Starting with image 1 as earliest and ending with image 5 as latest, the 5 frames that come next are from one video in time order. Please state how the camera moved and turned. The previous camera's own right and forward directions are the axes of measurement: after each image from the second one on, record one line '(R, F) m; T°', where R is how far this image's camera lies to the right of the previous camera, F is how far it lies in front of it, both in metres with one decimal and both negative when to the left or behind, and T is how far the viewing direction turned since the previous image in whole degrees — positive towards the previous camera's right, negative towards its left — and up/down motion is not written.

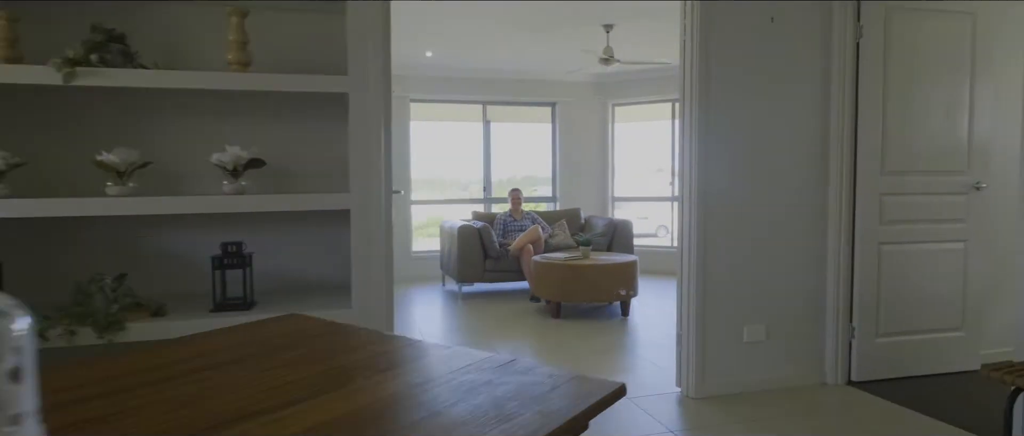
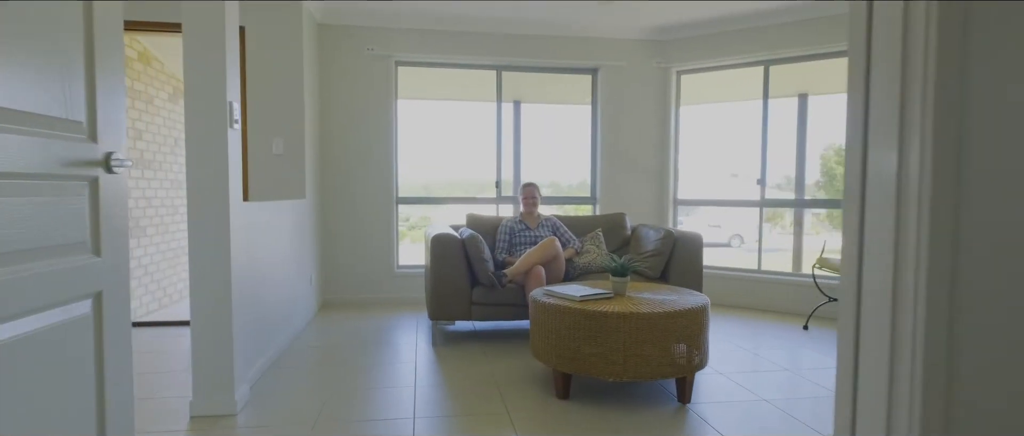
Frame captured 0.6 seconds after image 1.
(+0.4, +1.7) m; -7°
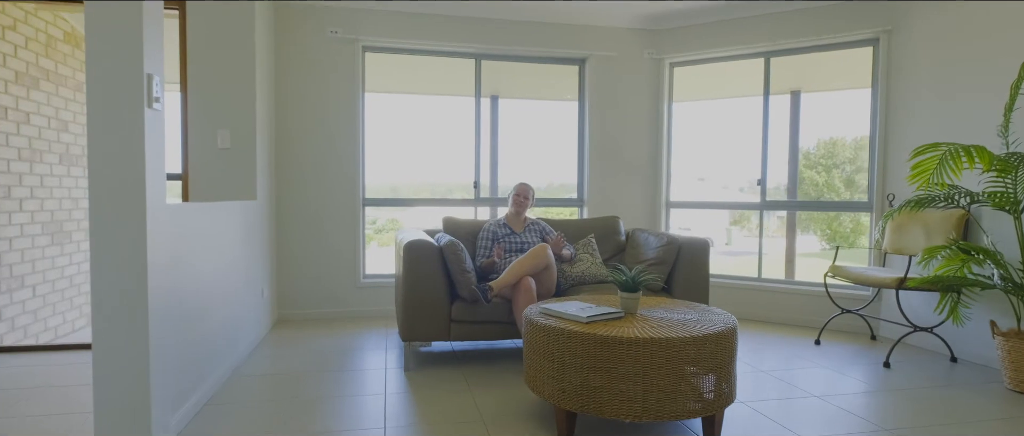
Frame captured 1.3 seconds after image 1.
(-0.1, +0.4) m; +3°
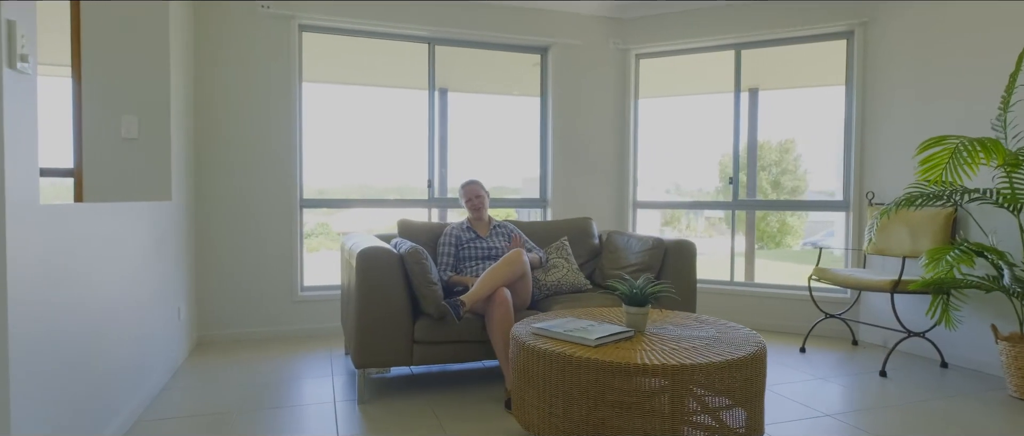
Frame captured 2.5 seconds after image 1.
(-0.2, +0.4) m; +7°
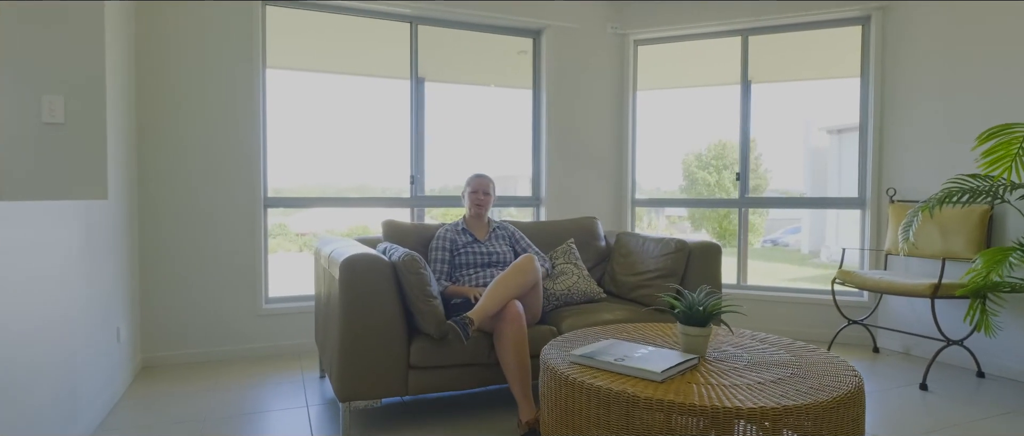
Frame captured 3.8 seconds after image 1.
(-0.2, +0.4) m; +4°
